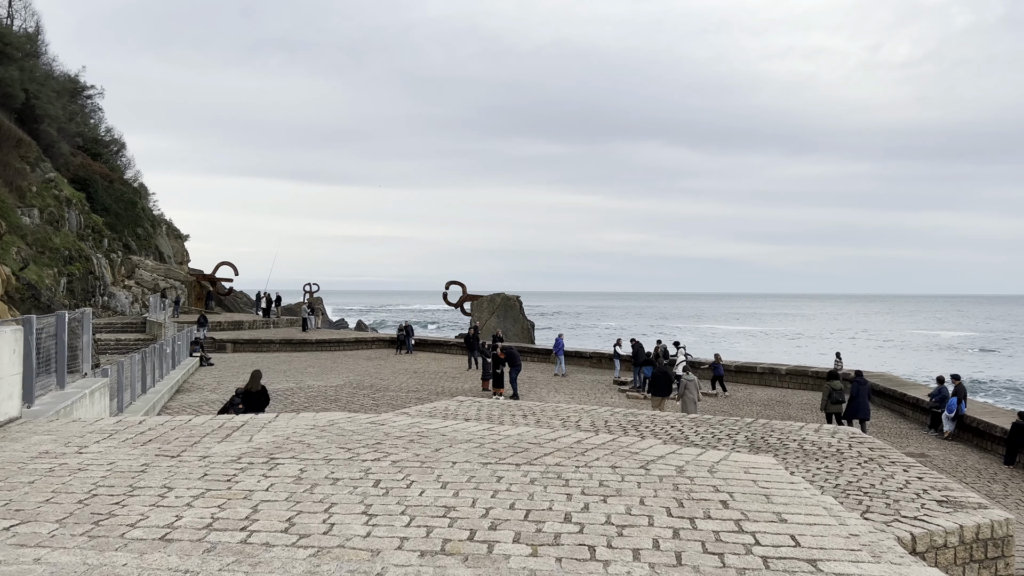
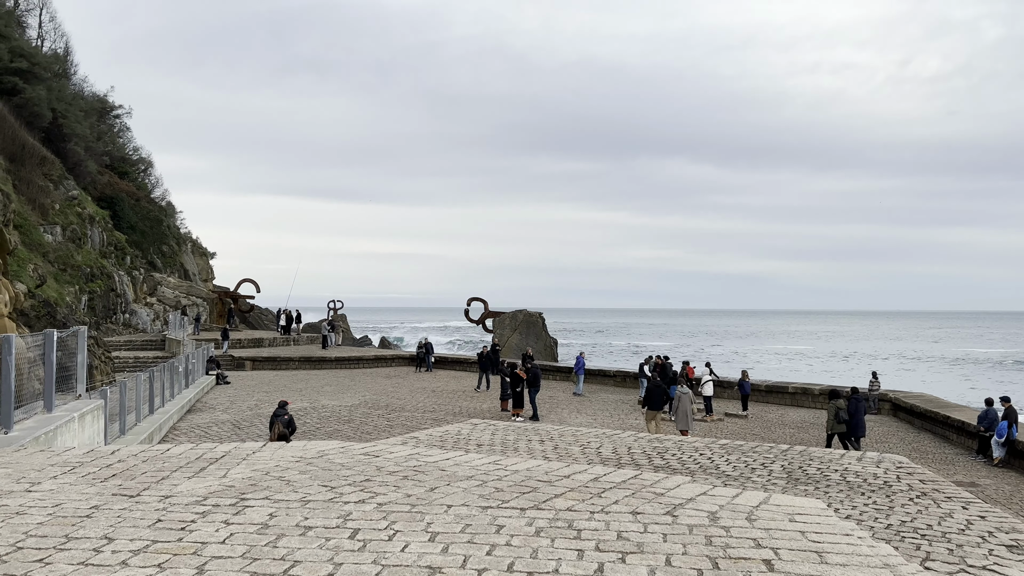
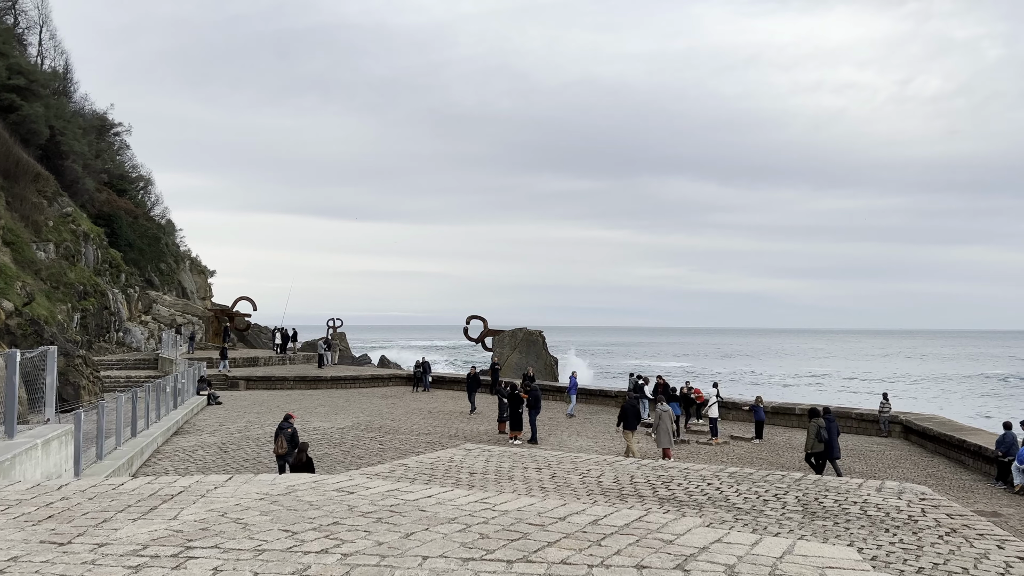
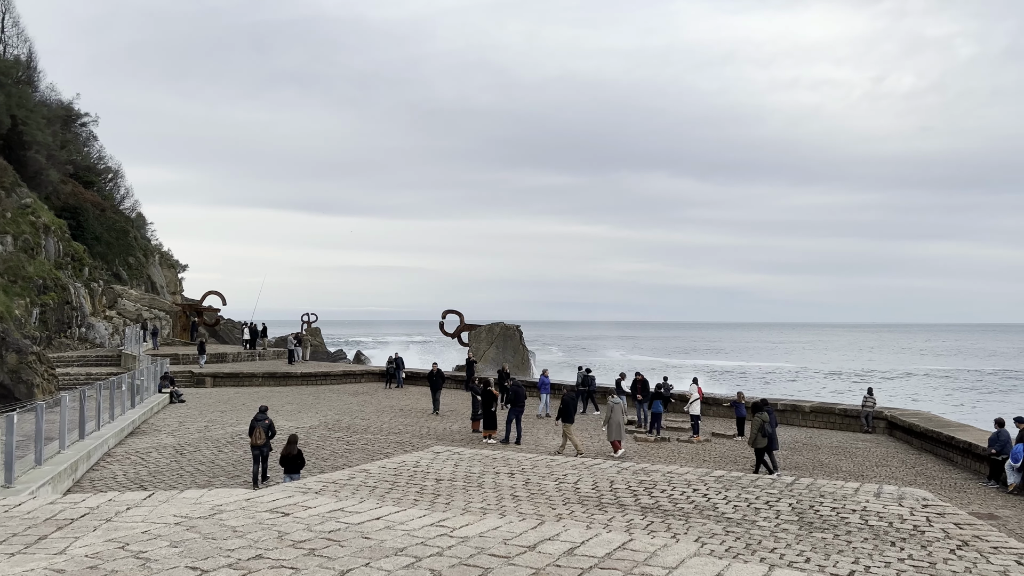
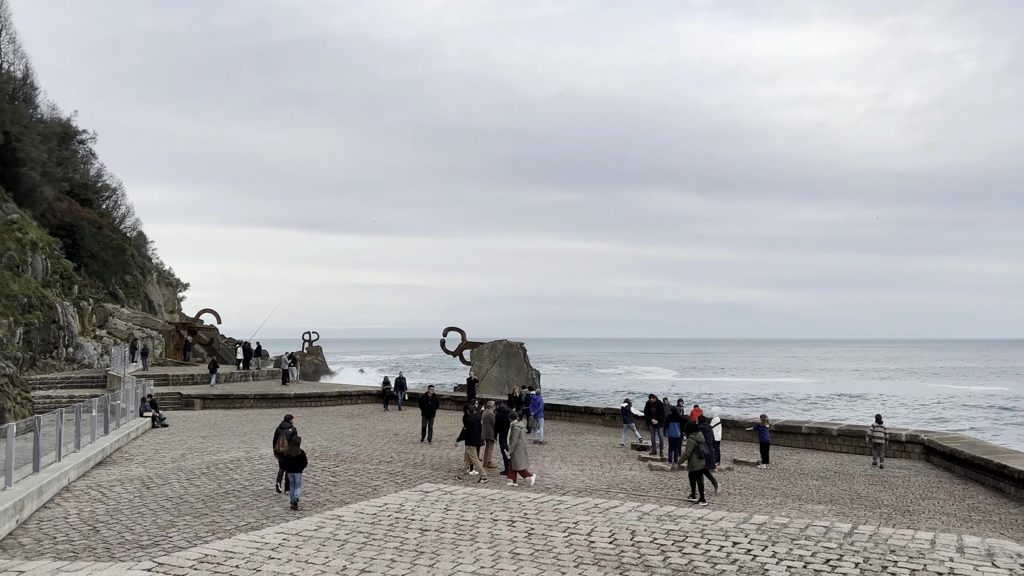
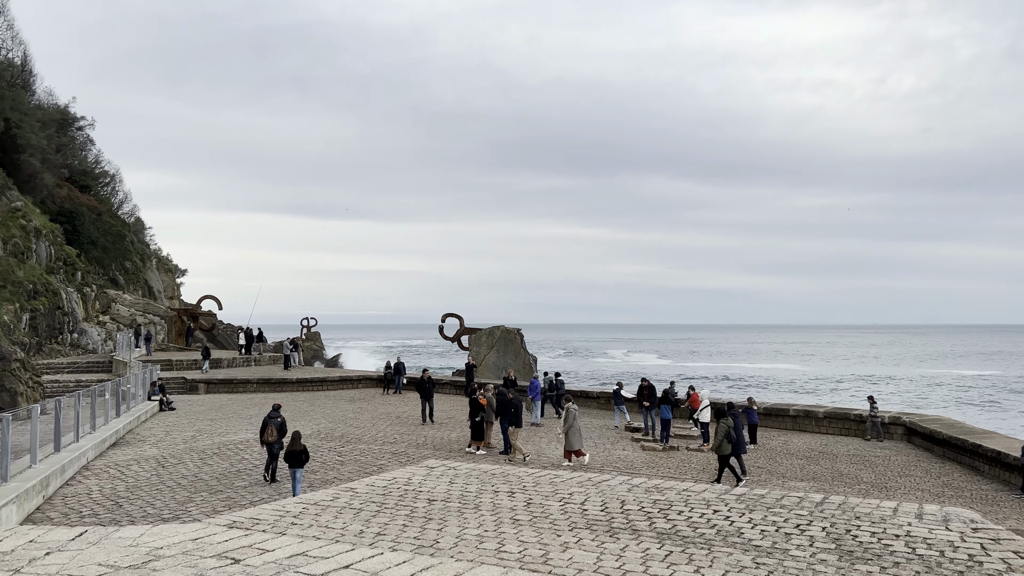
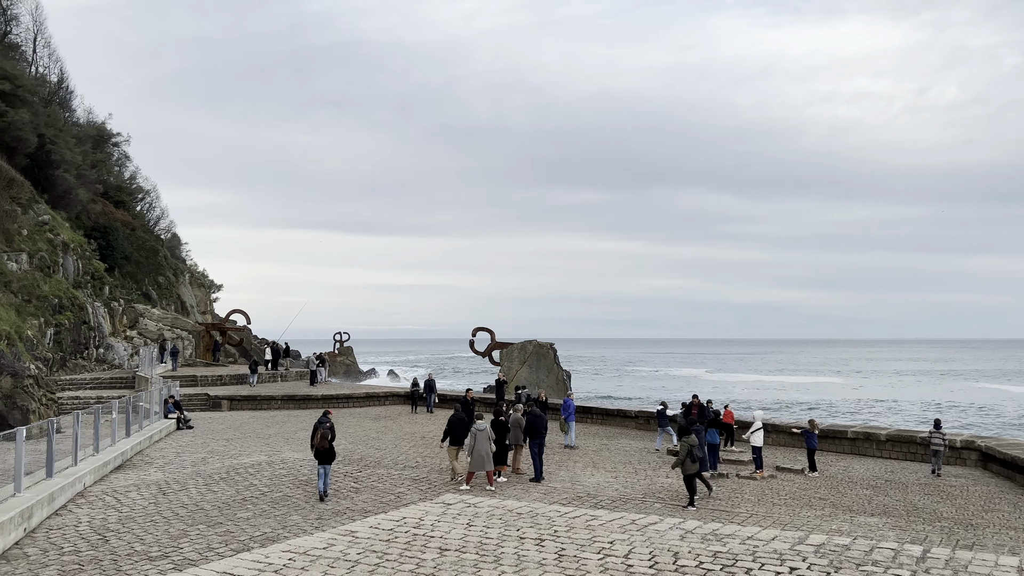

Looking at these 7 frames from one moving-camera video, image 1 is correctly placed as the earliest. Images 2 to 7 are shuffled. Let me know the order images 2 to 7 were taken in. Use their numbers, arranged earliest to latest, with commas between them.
2, 3, 4, 6, 5, 7
